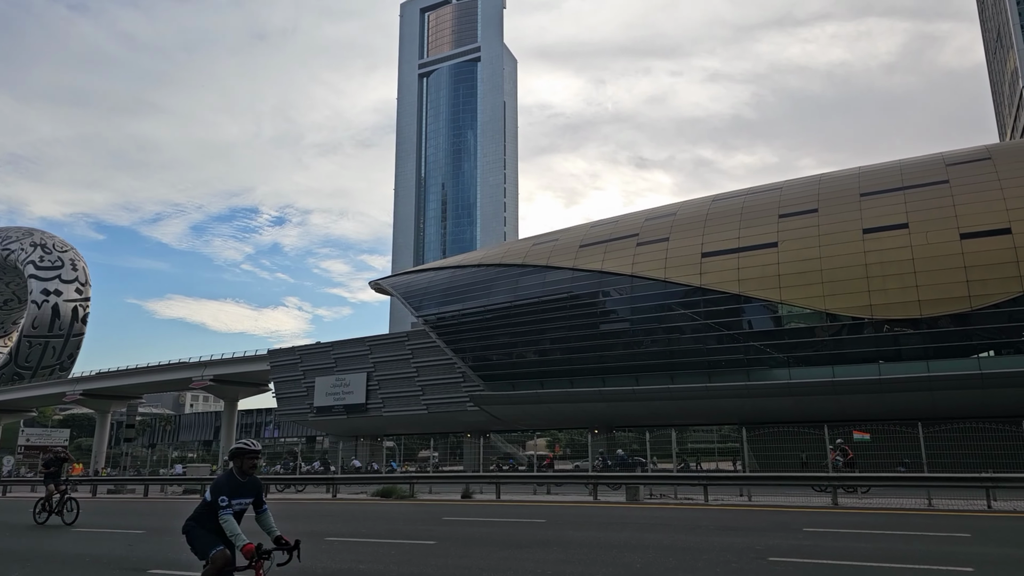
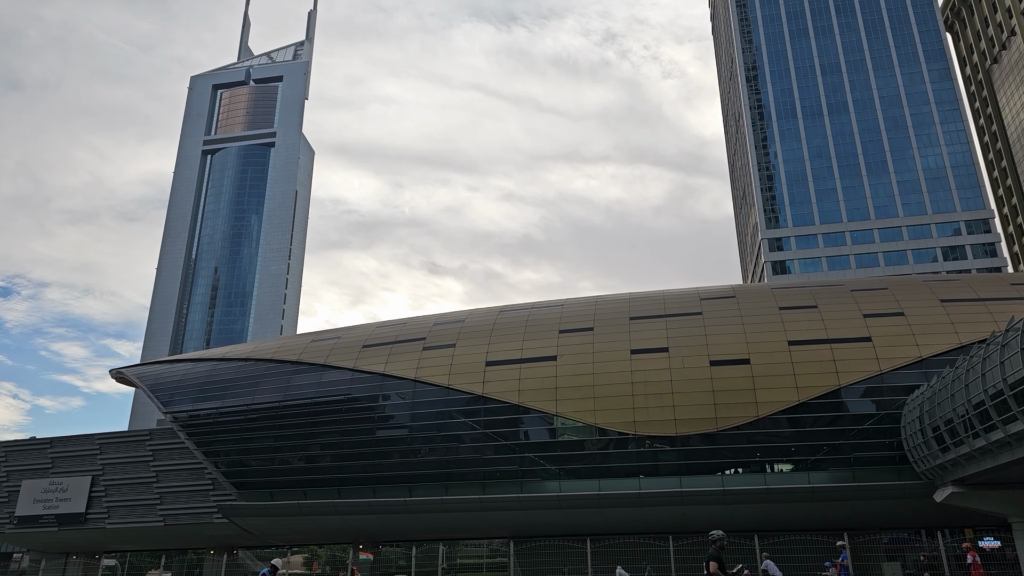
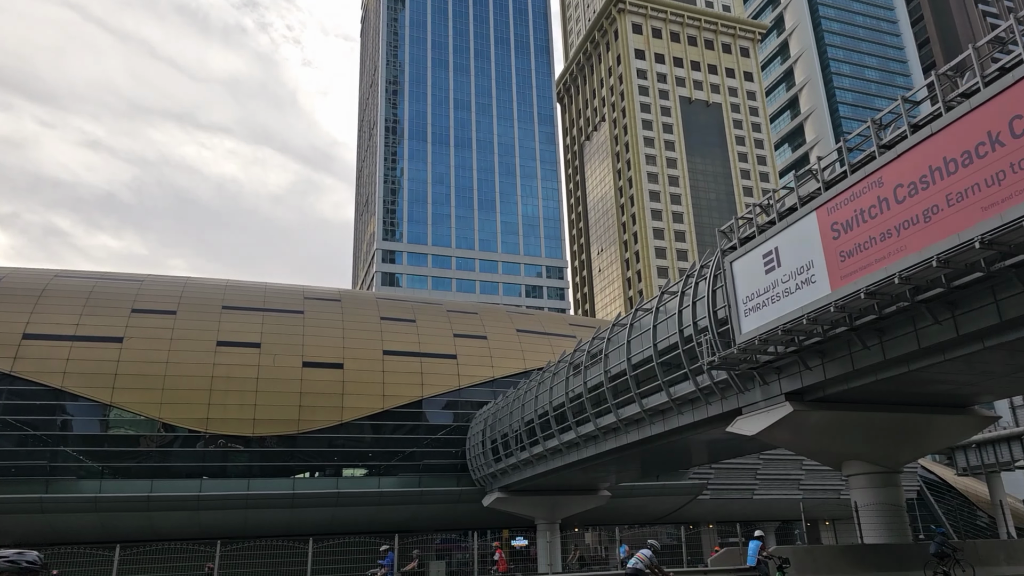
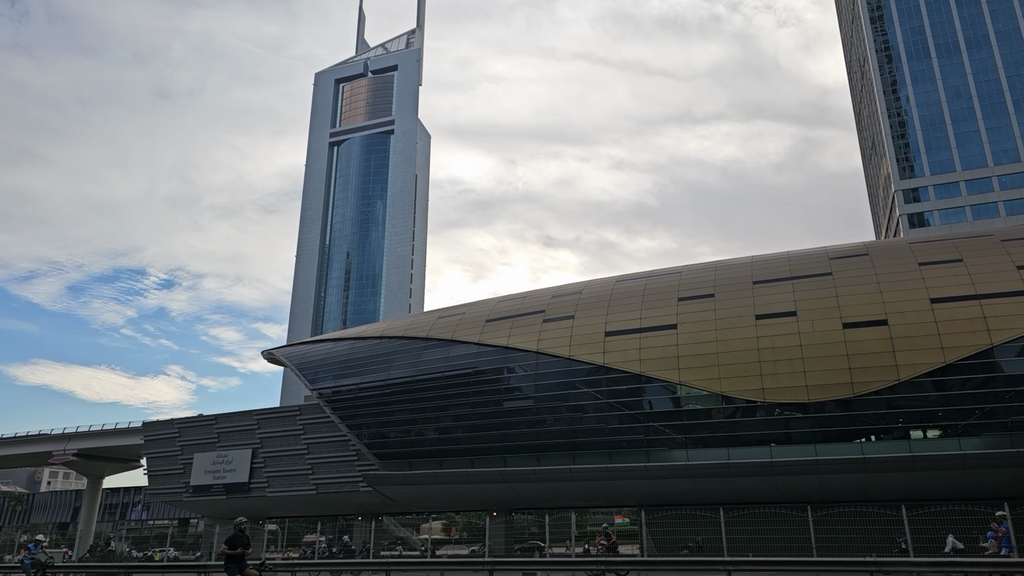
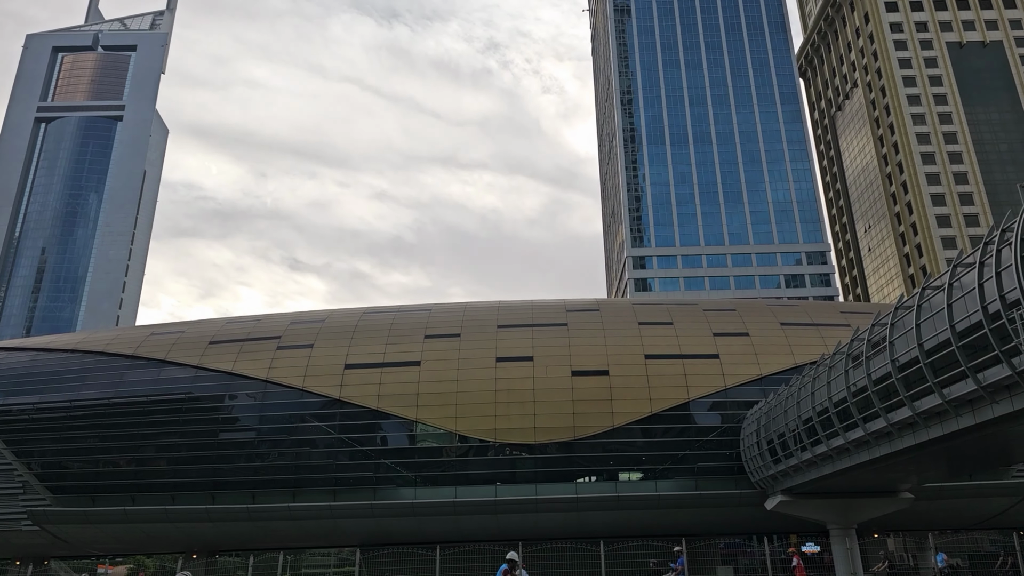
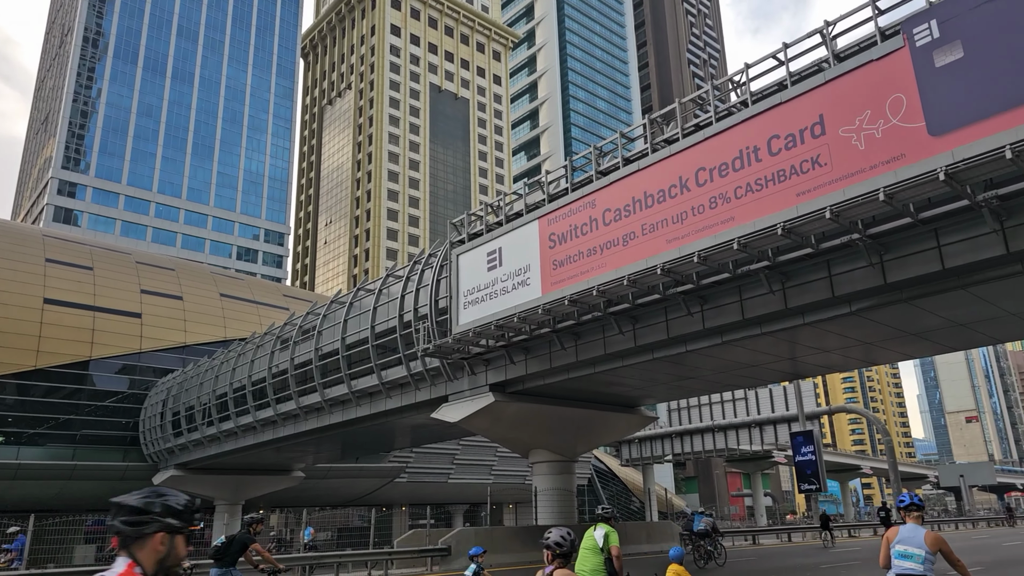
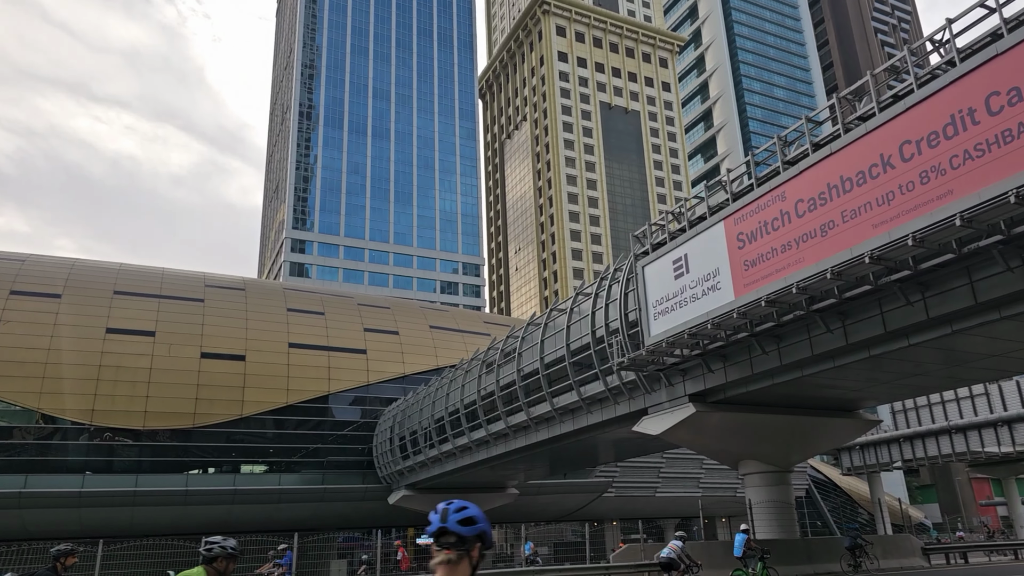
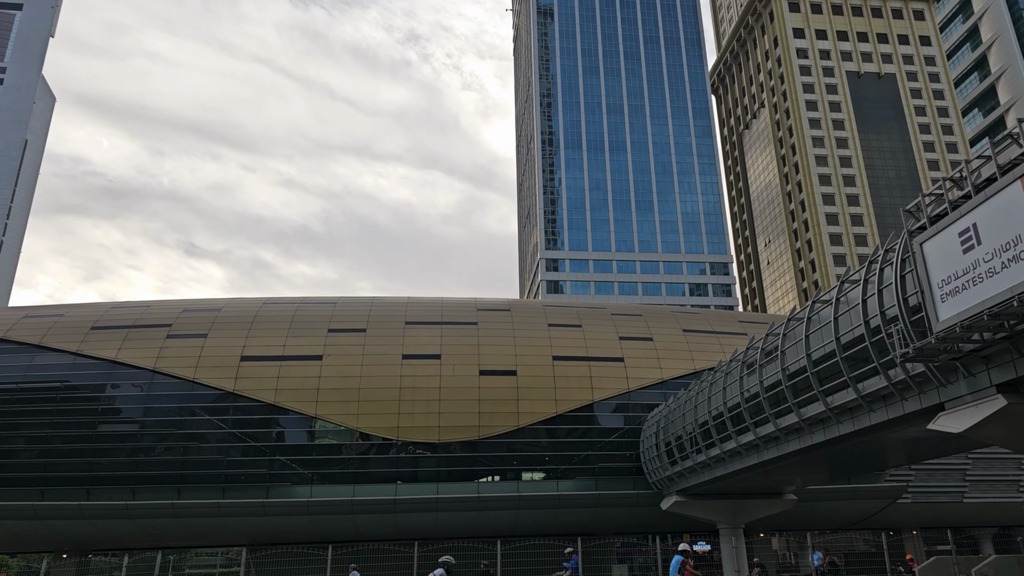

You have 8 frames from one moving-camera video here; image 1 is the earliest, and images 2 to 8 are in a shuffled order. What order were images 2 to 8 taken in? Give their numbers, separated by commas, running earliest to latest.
4, 2, 5, 8, 3, 7, 6
